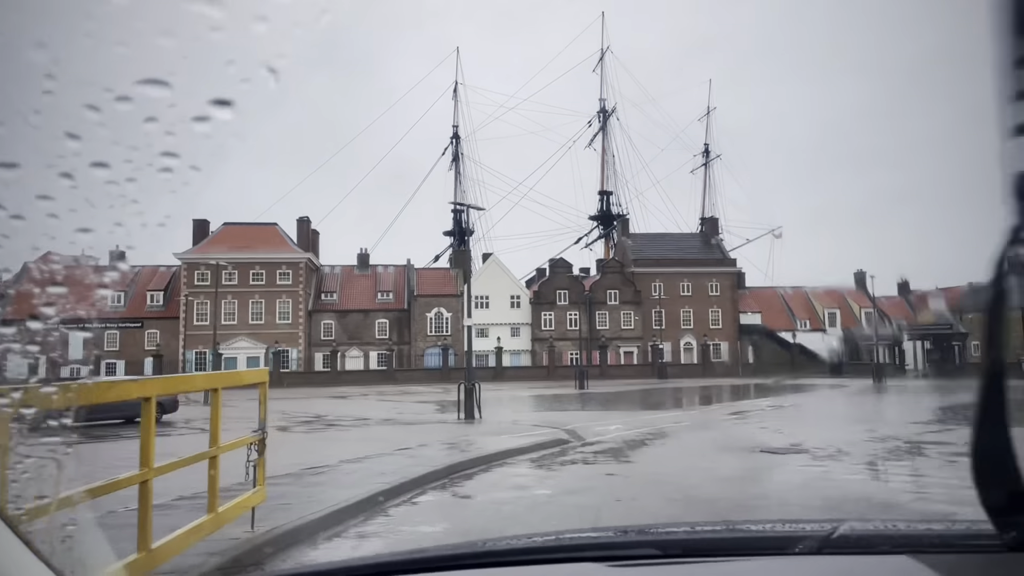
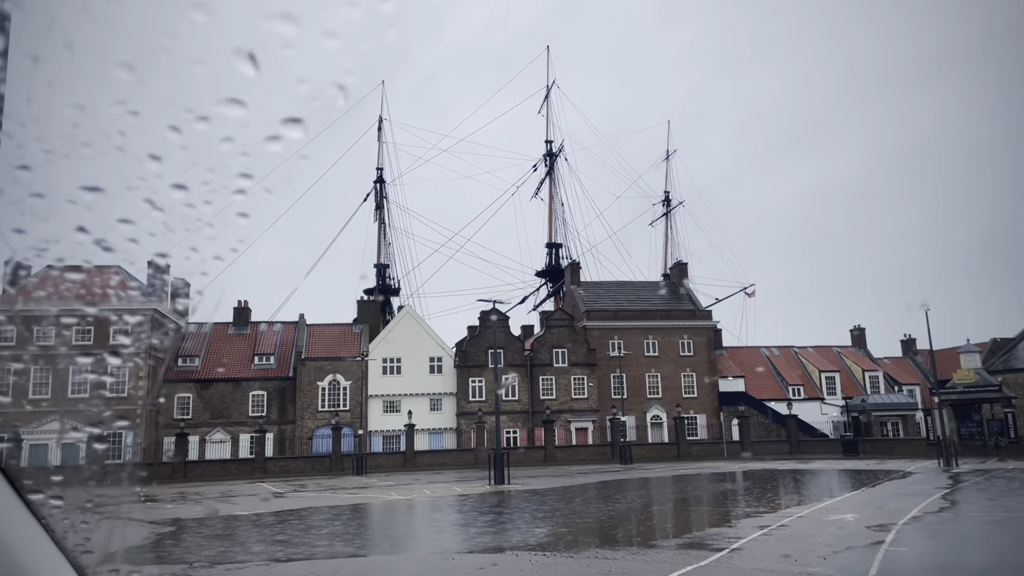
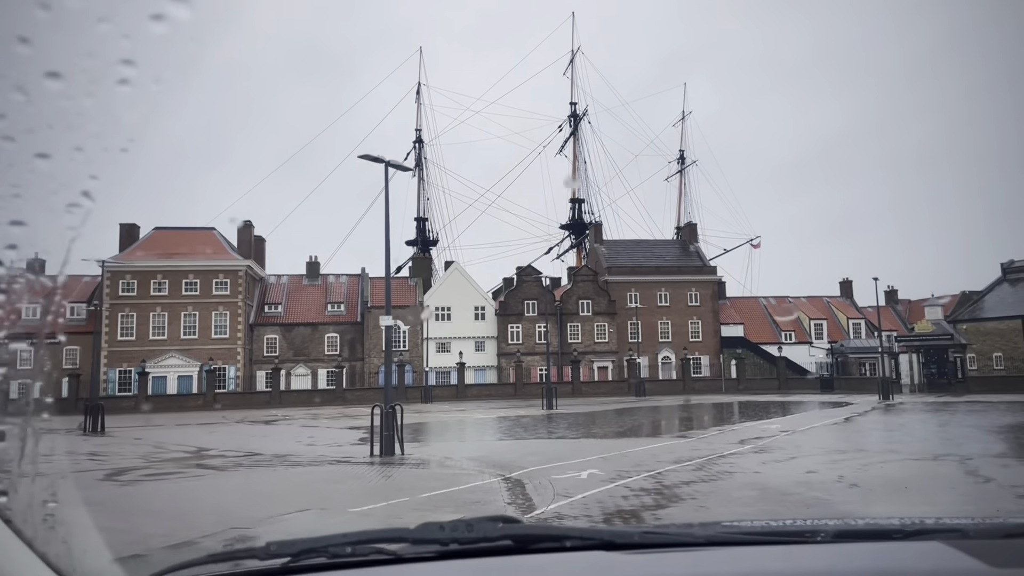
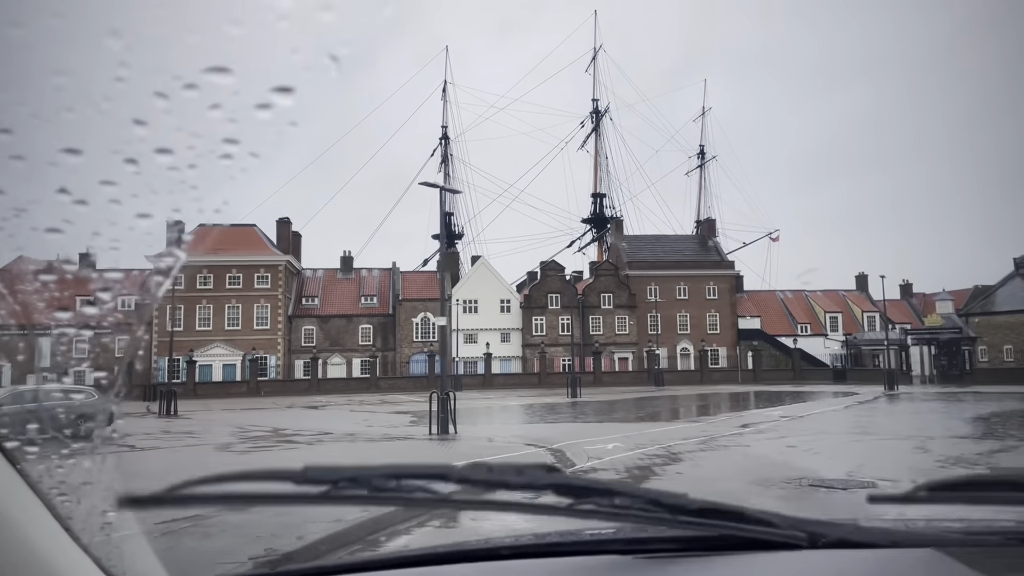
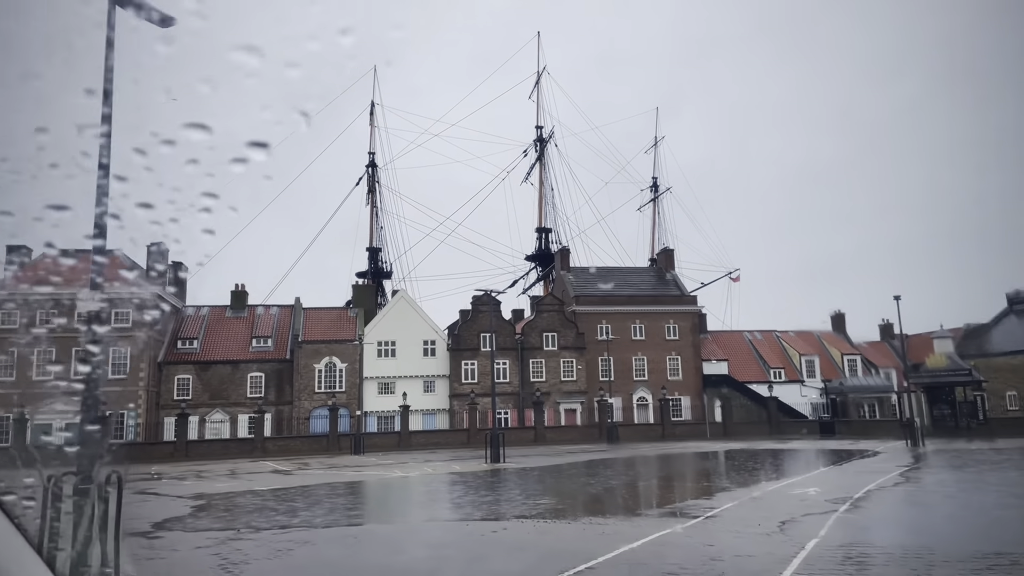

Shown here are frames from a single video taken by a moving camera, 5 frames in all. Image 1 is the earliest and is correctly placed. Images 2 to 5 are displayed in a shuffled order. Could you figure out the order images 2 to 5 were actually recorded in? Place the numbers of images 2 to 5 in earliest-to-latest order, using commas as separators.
4, 3, 5, 2
